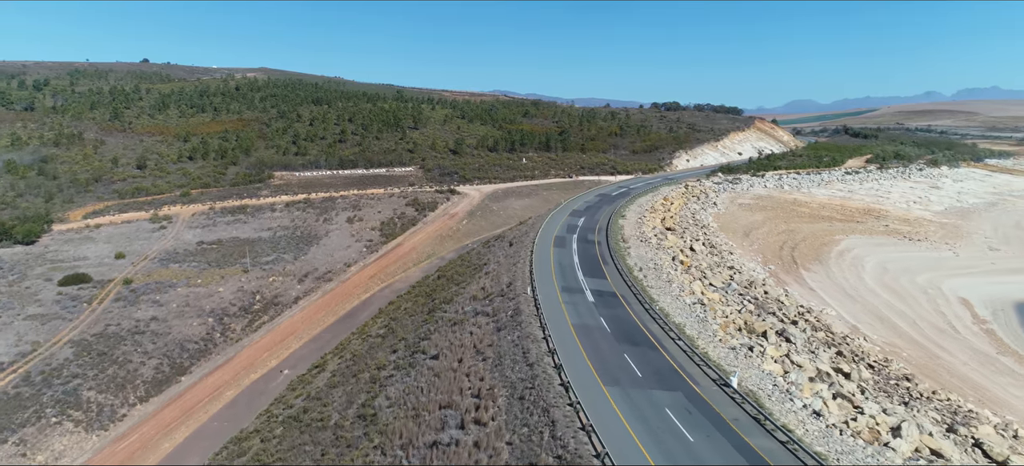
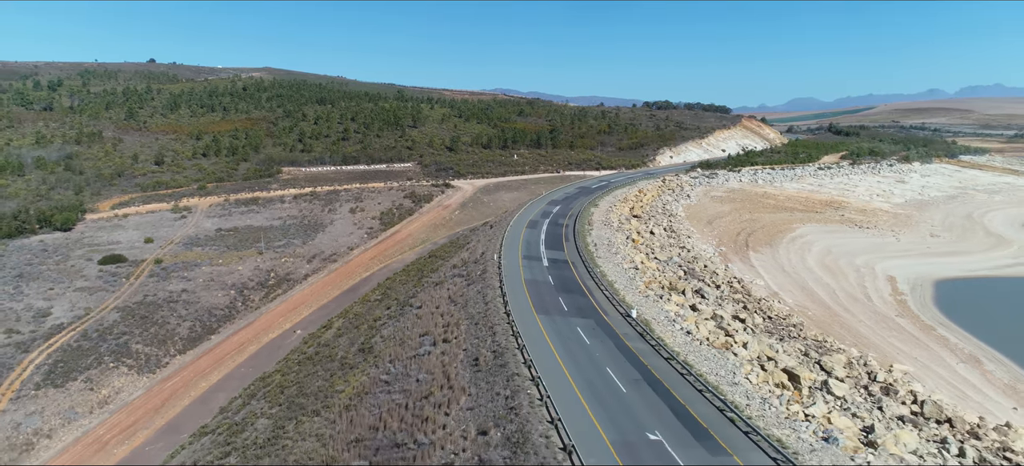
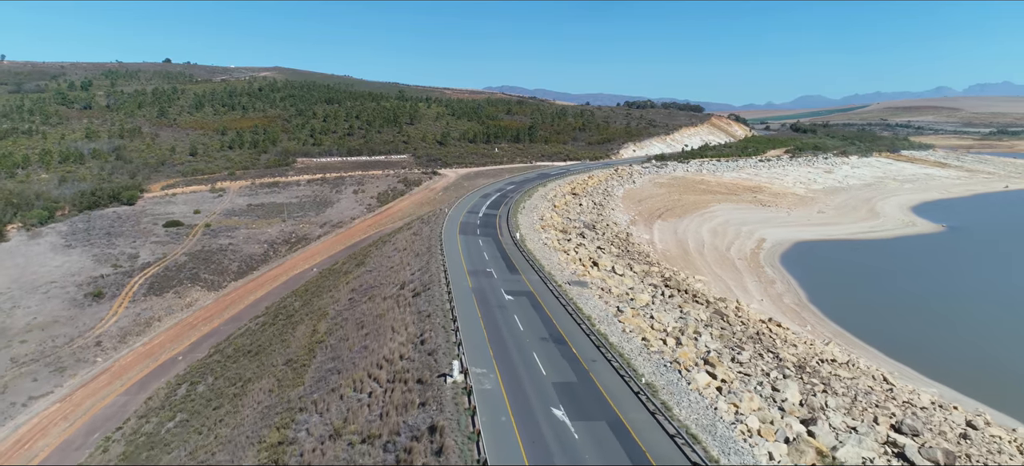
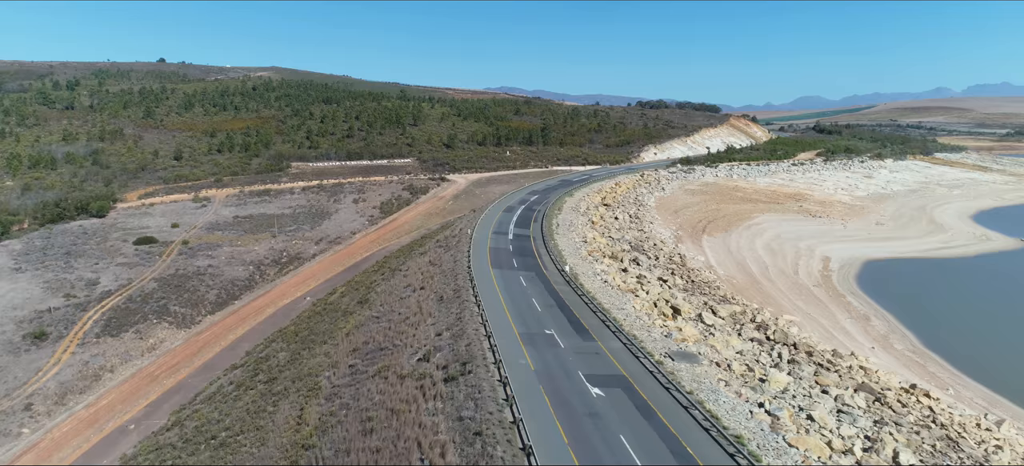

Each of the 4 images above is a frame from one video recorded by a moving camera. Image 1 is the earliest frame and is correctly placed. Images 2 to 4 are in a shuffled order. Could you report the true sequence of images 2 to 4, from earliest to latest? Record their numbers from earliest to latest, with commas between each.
2, 4, 3
